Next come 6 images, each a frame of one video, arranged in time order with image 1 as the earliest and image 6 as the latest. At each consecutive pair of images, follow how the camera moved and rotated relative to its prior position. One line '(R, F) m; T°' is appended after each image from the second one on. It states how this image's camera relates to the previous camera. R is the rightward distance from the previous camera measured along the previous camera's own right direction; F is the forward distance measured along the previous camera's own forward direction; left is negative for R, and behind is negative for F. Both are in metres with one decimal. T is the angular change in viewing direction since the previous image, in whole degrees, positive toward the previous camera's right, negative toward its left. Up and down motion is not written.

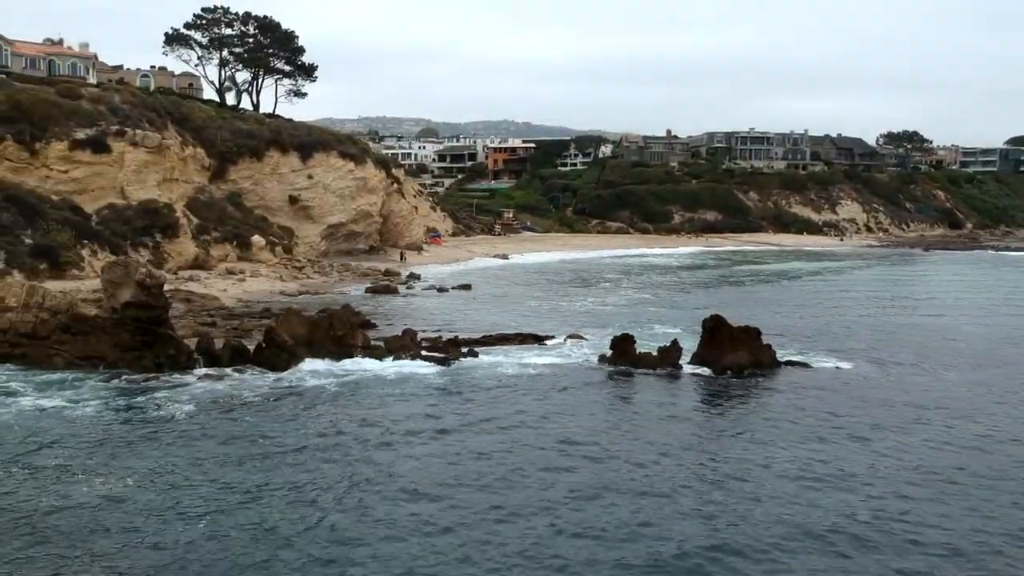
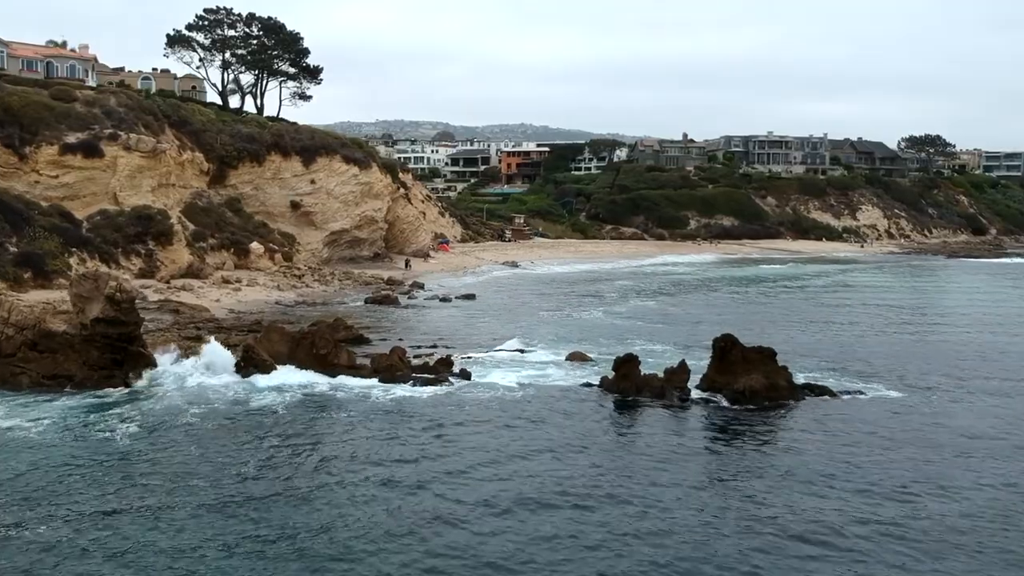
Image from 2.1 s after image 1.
(+0.5, +1.8) m; -1°
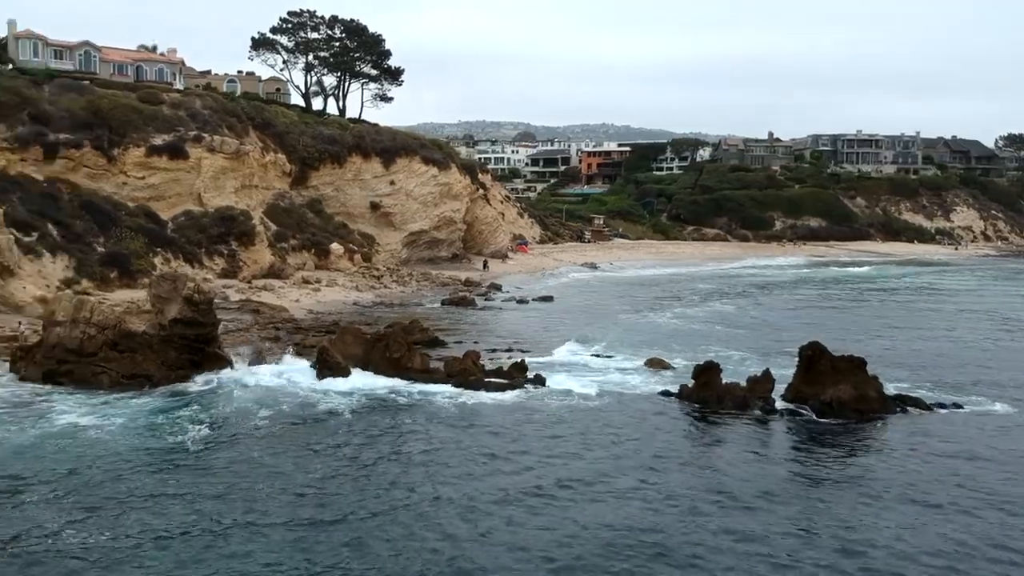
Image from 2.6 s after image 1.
(+0.1, +0.6) m; -5°
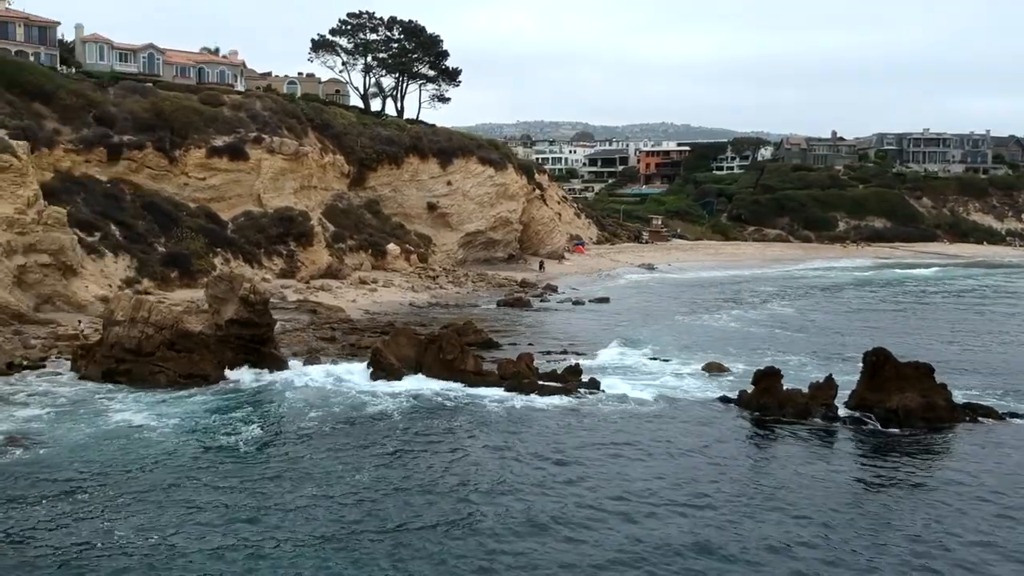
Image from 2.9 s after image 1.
(+0.1, +0.3) m; -3°
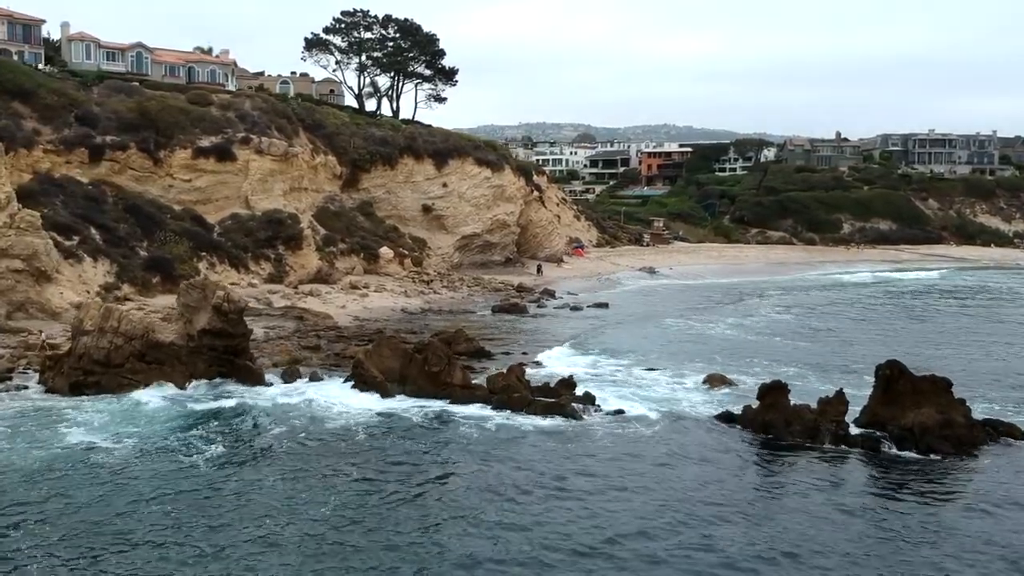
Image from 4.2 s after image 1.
(+0.3, +1.4) m; 0°
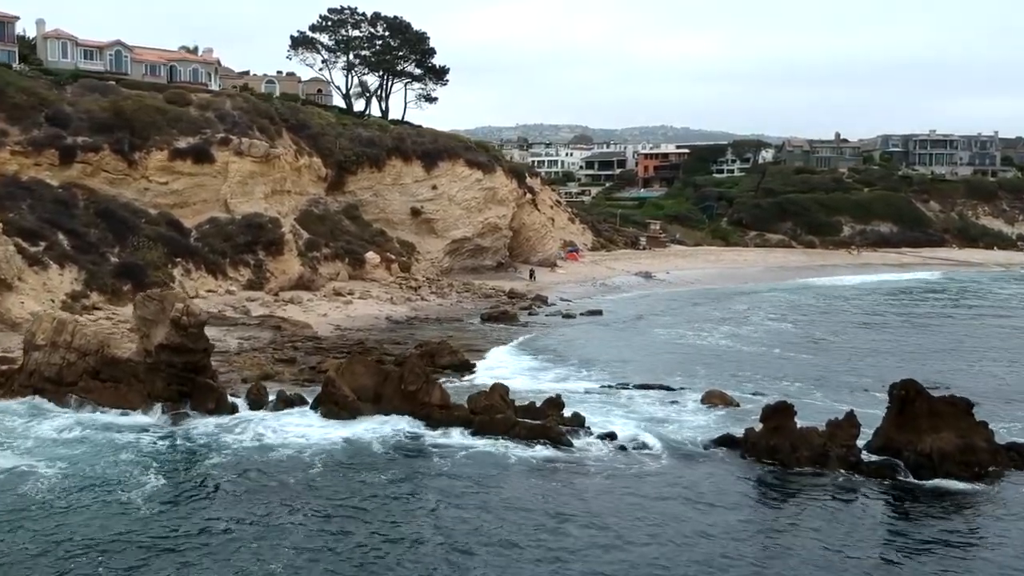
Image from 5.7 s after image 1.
(+0.3, +1.7) m; 0°
